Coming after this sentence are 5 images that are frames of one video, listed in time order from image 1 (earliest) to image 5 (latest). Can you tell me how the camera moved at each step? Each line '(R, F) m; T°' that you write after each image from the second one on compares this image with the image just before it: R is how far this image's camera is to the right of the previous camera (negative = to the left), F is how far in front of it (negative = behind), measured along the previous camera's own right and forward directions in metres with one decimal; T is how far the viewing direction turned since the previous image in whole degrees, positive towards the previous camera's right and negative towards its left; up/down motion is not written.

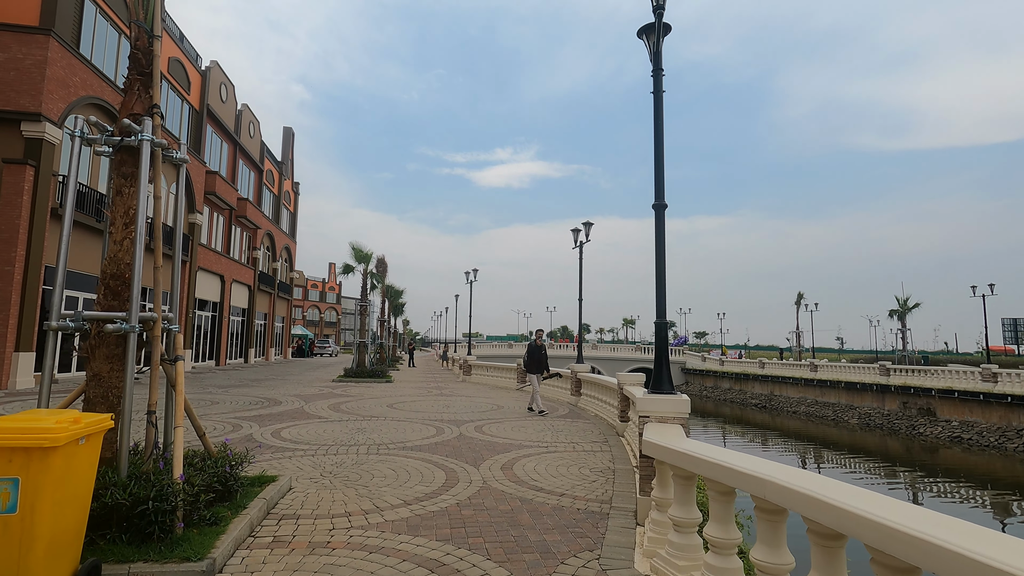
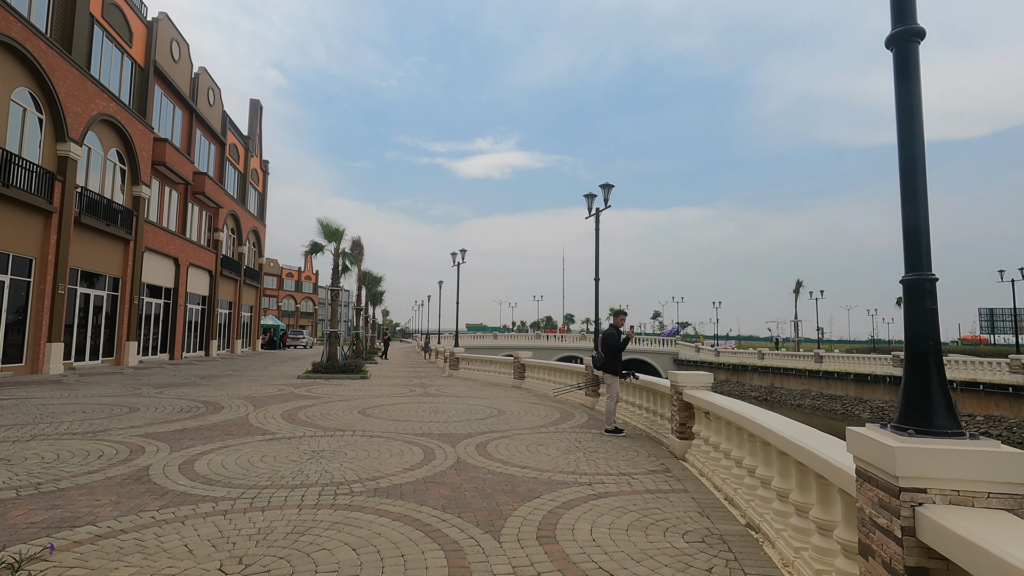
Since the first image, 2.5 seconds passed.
(-0.5, +2.9) m; +2°
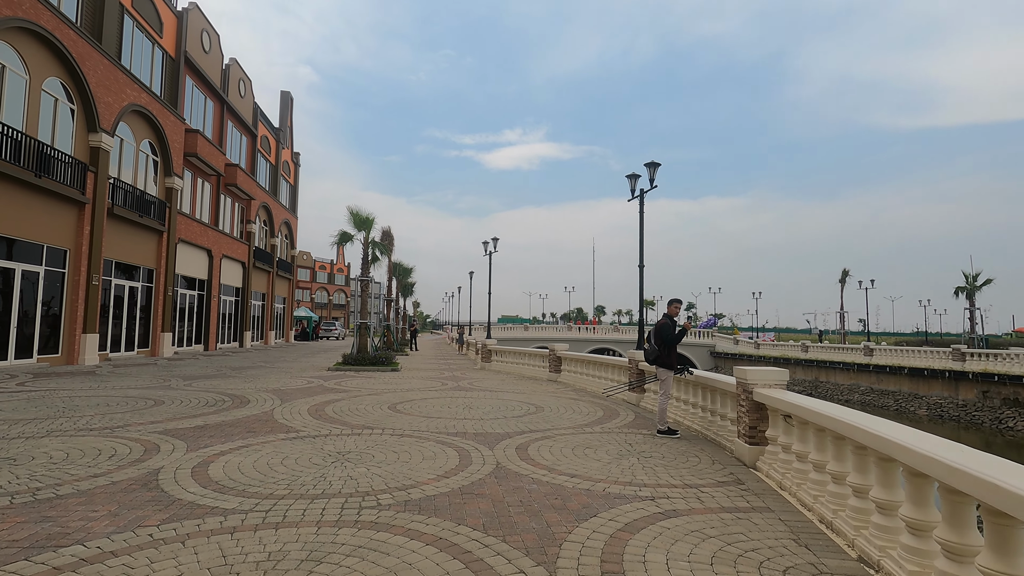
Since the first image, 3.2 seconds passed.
(-0.2, +0.8) m; -3°
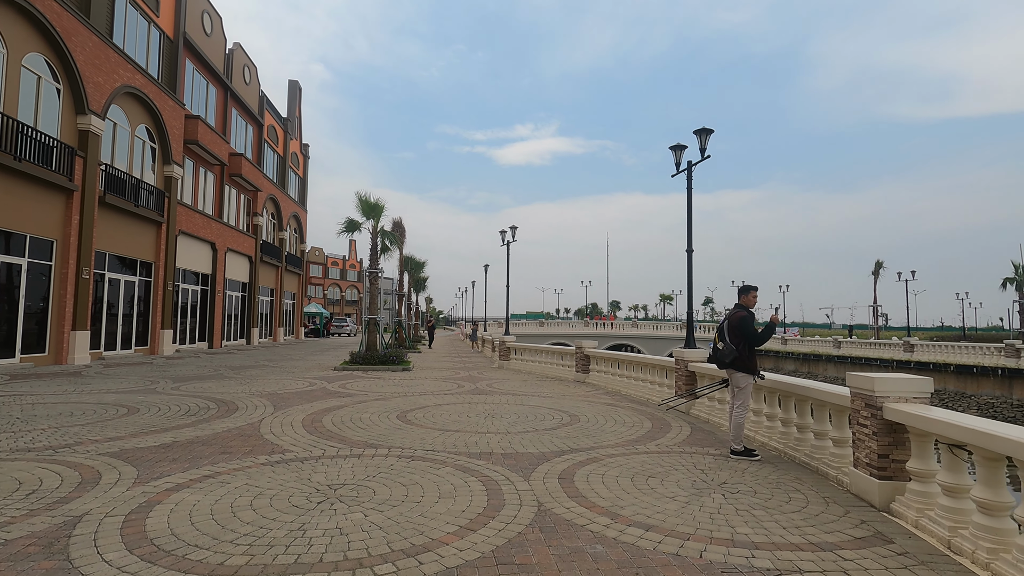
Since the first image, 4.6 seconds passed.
(-0.3, +1.6) m; -1°
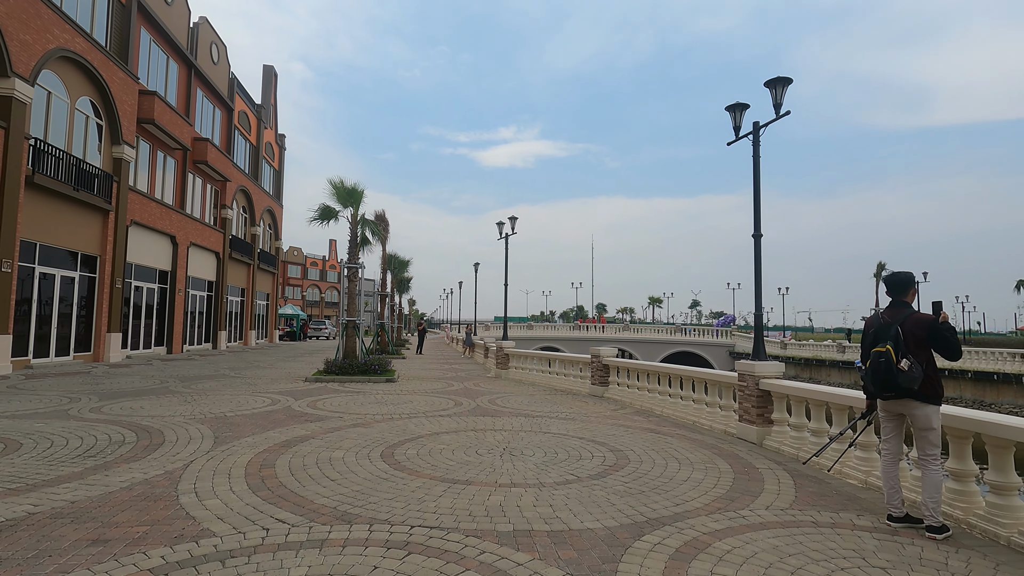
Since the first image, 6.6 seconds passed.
(-0.6, +2.4) m; +2°
